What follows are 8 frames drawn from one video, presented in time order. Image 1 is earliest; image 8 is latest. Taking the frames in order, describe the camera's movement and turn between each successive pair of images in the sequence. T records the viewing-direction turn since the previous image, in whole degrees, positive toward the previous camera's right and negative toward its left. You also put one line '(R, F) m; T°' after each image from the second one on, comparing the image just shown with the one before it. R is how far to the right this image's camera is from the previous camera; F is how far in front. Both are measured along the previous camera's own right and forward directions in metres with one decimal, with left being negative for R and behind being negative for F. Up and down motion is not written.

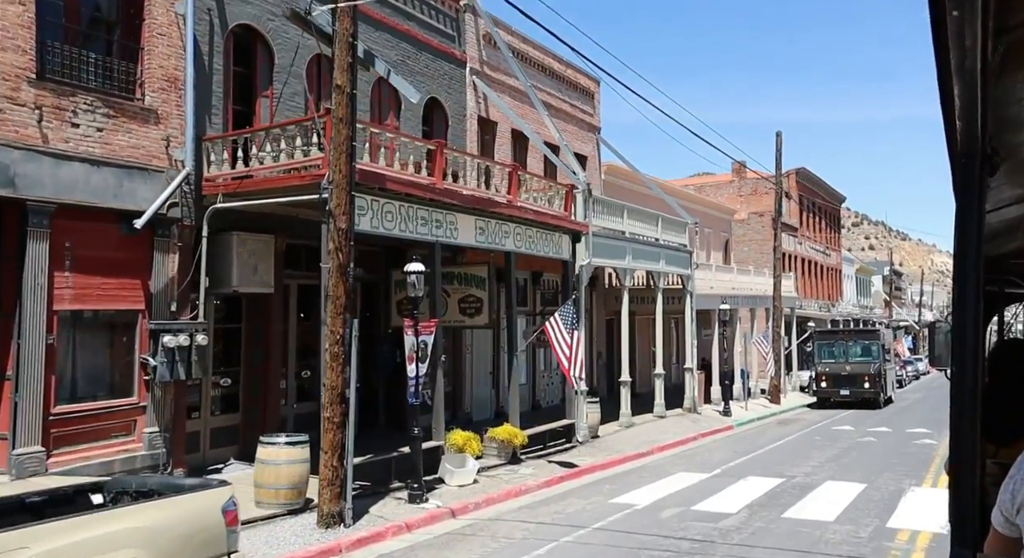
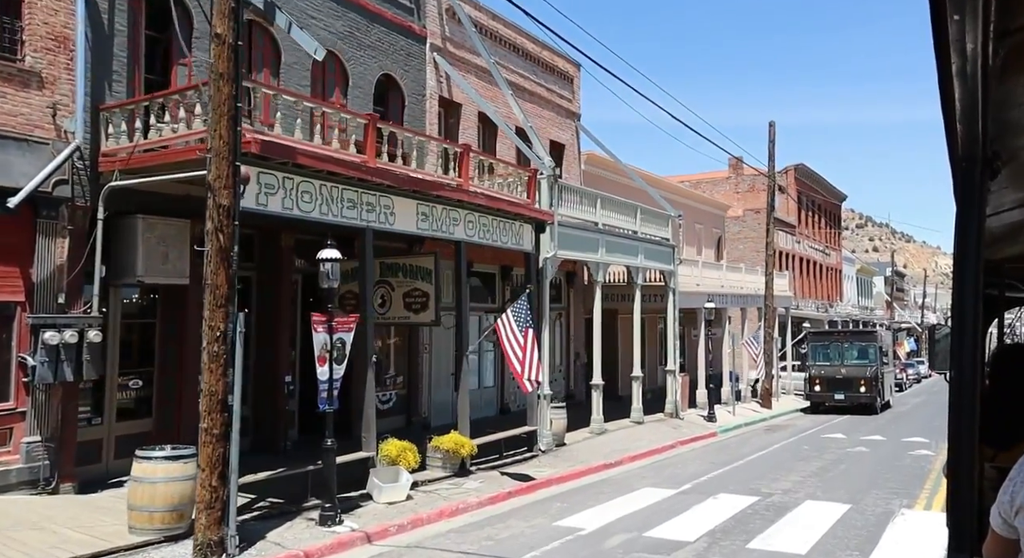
(+0.9, +1.4) m; 0°
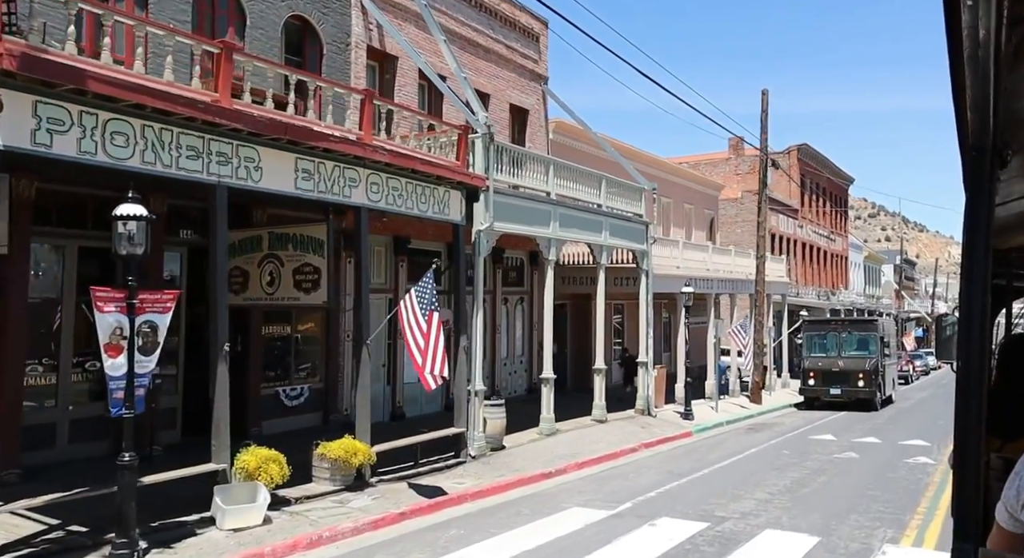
(+1.4, +2.3) m; -1°
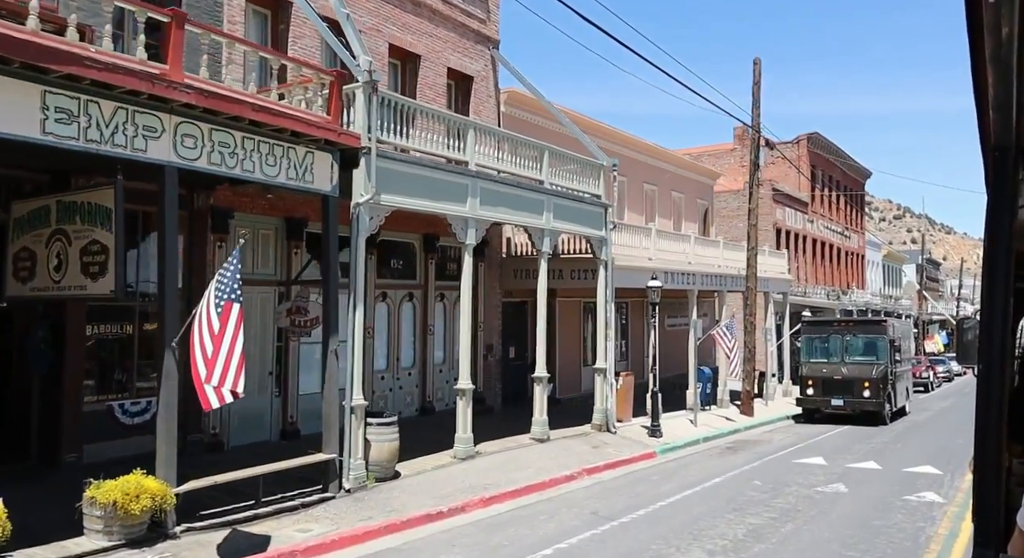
(+1.8, +2.9) m; -1°
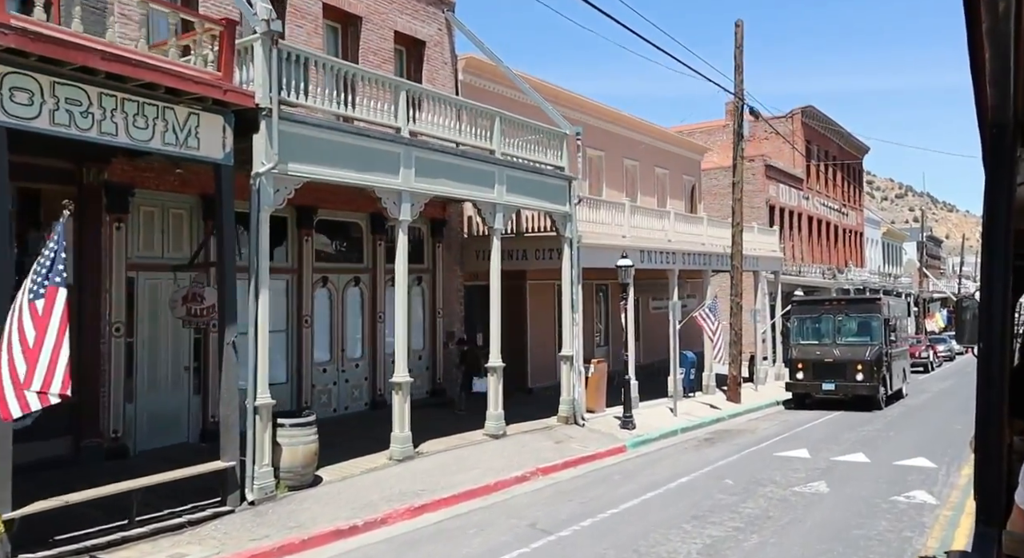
(+0.9, +1.4) m; 0°
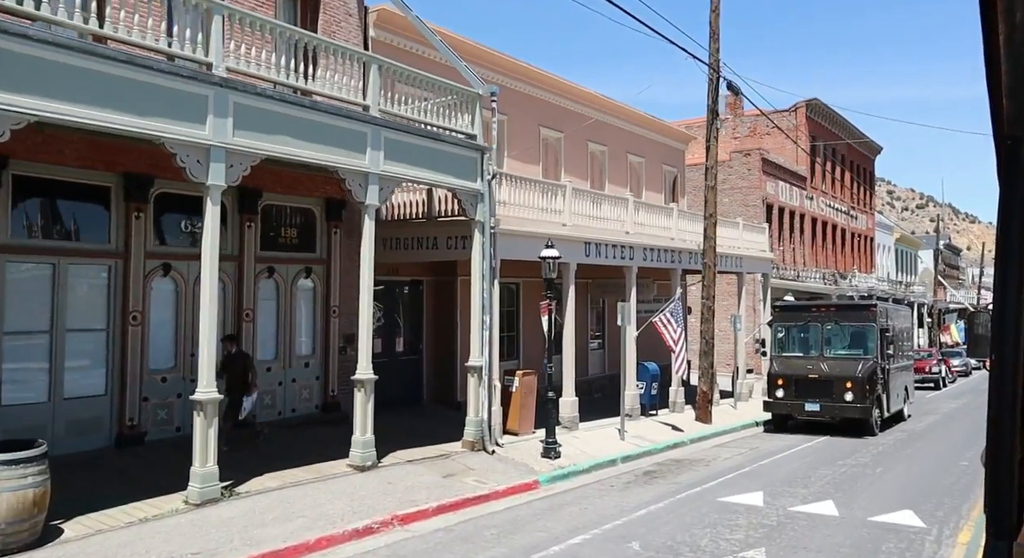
(+1.9, +2.9) m; -1°
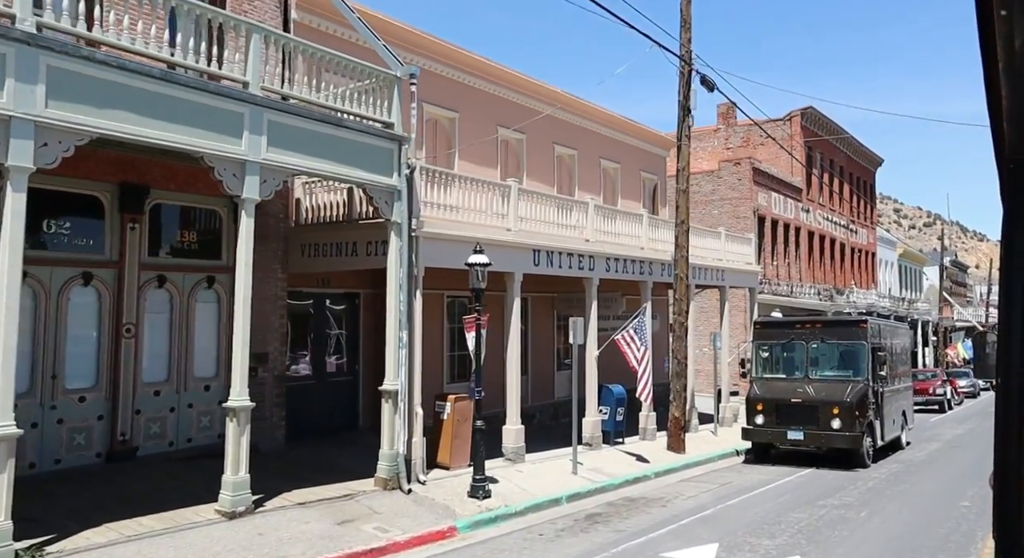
(+1.2, +1.7) m; 0°
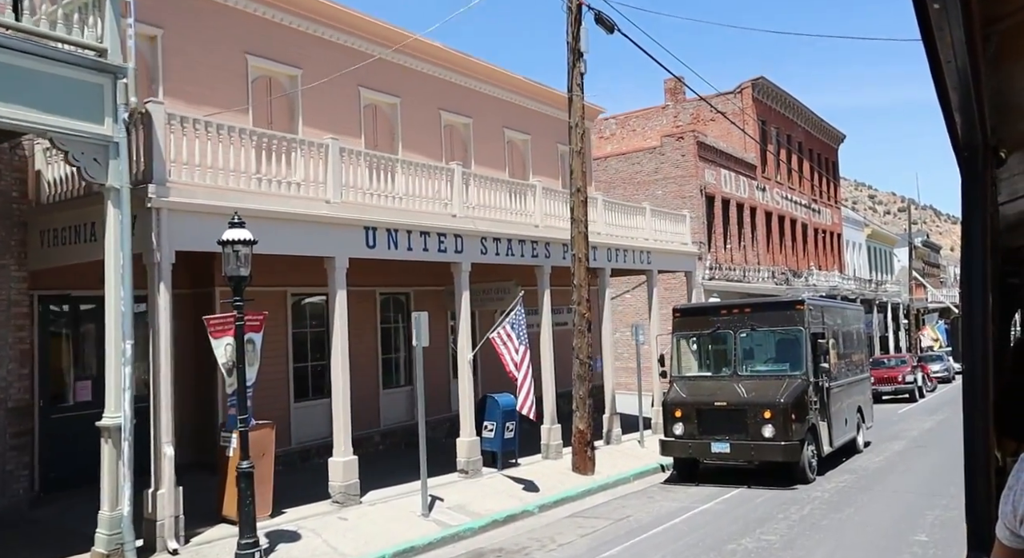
(+2.1, +3.1) m; +1°
